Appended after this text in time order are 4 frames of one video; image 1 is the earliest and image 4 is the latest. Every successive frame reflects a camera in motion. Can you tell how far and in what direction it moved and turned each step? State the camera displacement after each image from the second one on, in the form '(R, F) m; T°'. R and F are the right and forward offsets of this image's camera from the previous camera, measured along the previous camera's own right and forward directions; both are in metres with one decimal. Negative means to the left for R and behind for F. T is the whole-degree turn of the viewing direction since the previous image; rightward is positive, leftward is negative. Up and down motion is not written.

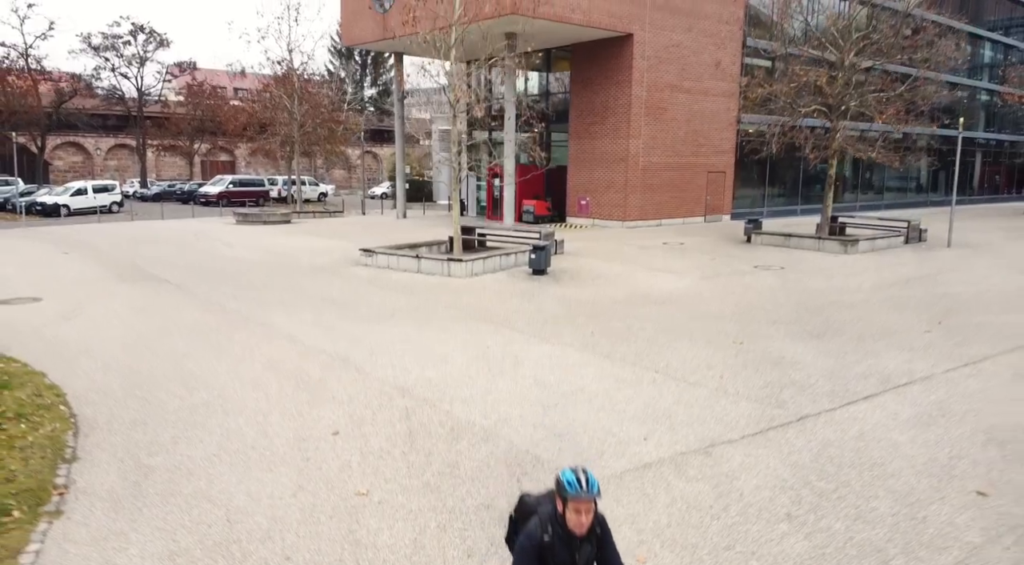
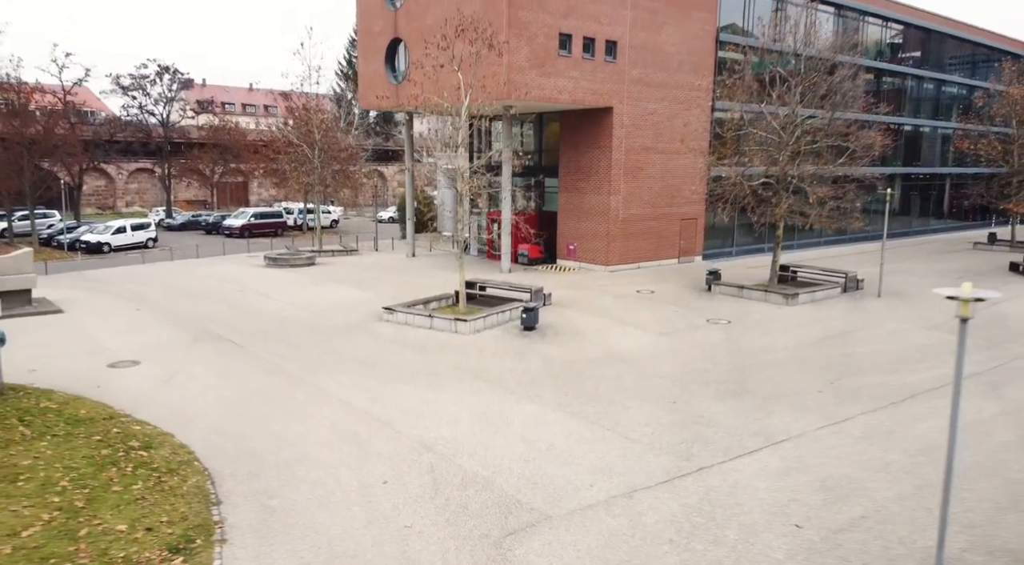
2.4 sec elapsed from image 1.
(+0.1, -3.3) m; 0°
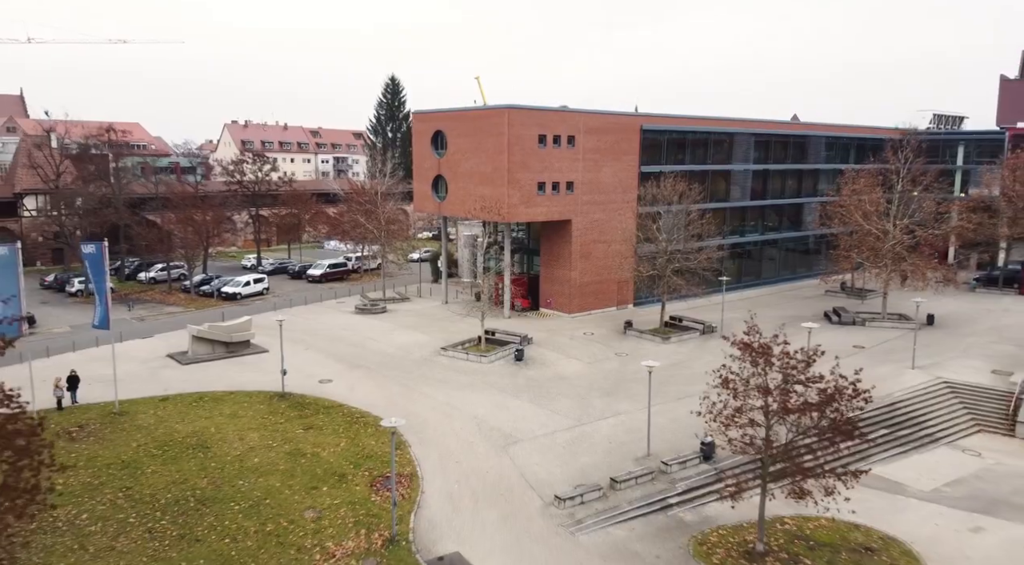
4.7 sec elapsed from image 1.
(+0.2, -16.2) m; 0°
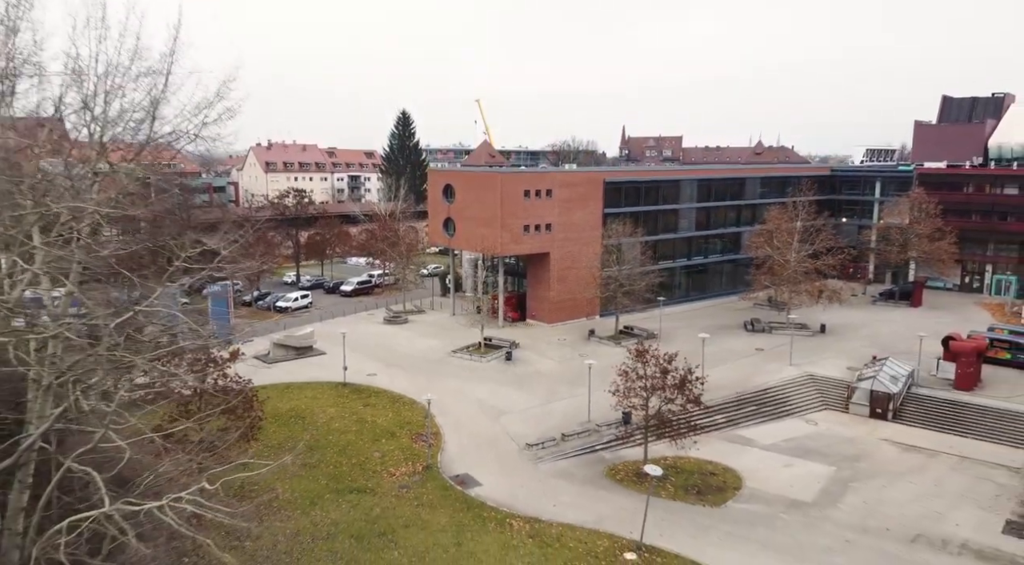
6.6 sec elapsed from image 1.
(+0.6, -13.2) m; 0°
